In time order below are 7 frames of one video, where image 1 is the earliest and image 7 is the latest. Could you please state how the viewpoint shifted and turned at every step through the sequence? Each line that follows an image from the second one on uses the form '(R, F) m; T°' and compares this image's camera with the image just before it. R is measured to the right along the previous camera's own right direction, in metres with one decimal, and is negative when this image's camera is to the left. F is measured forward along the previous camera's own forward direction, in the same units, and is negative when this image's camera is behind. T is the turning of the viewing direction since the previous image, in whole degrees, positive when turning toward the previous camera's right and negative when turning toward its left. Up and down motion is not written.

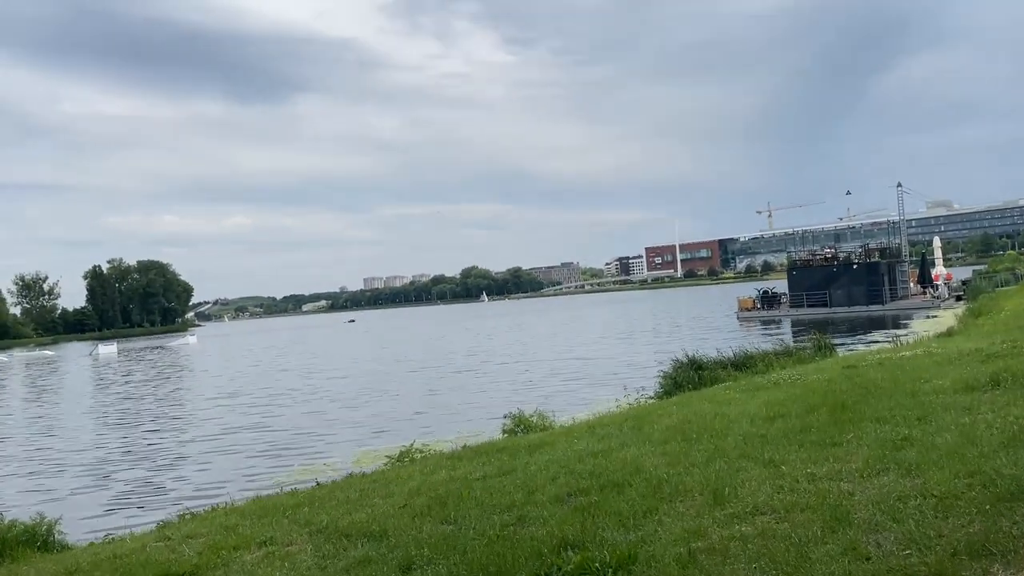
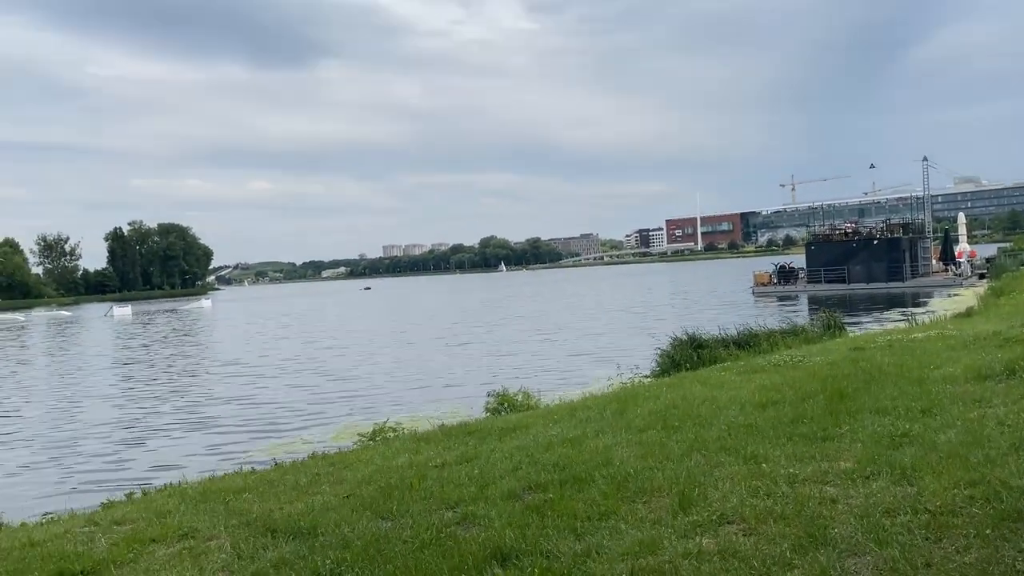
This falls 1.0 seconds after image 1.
(+0.7, +1.0) m; -1°
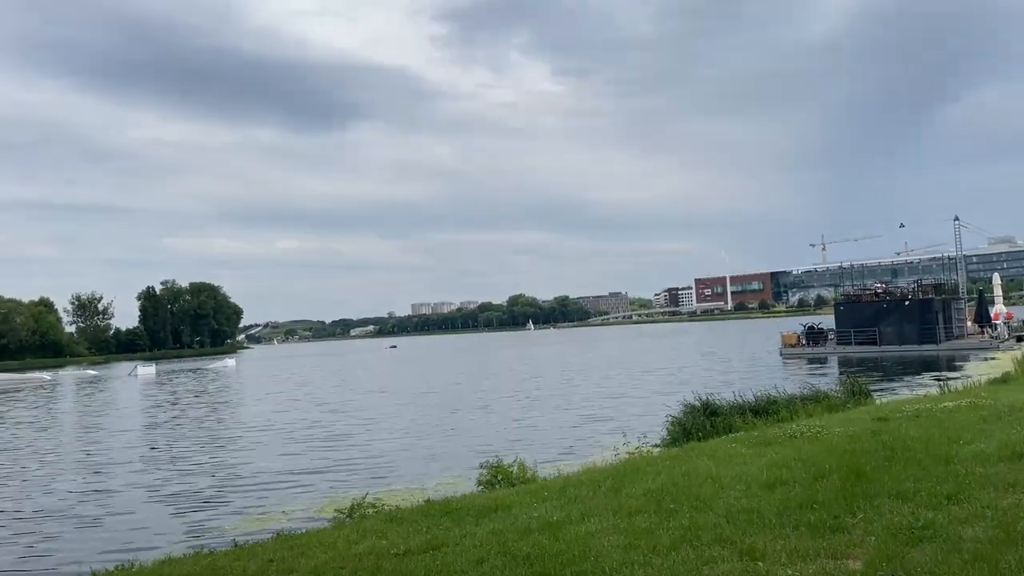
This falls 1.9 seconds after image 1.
(+0.6, +1.0) m; -2°
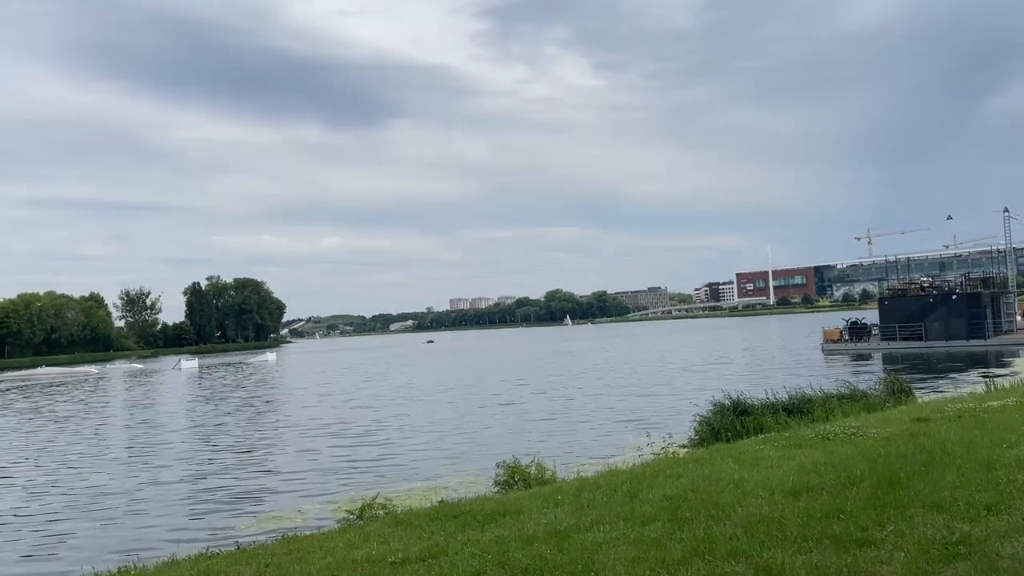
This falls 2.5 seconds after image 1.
(+0.4, +0.6) m; -3°
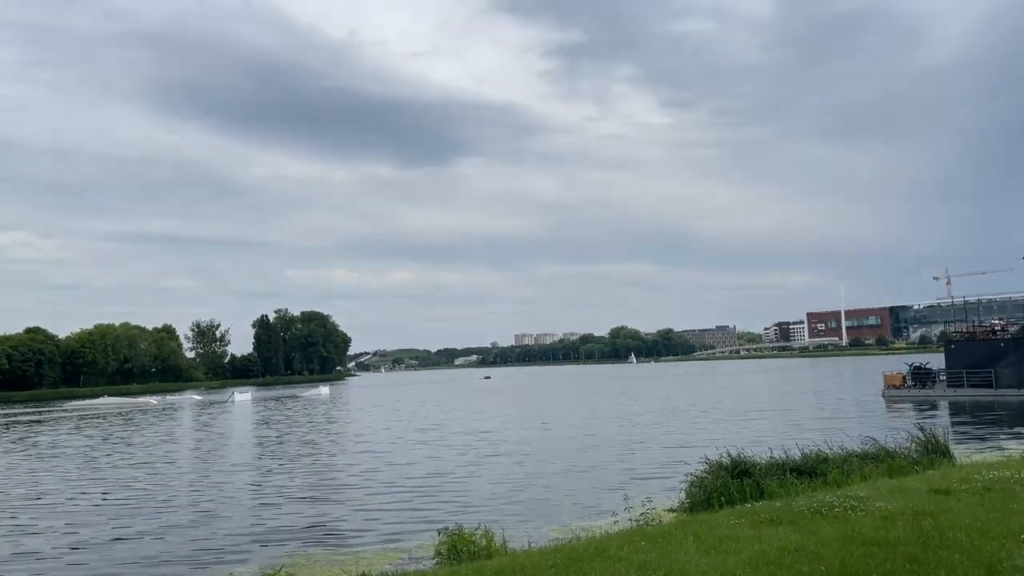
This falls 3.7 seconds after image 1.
(+1.9, +1.9) m; -4°
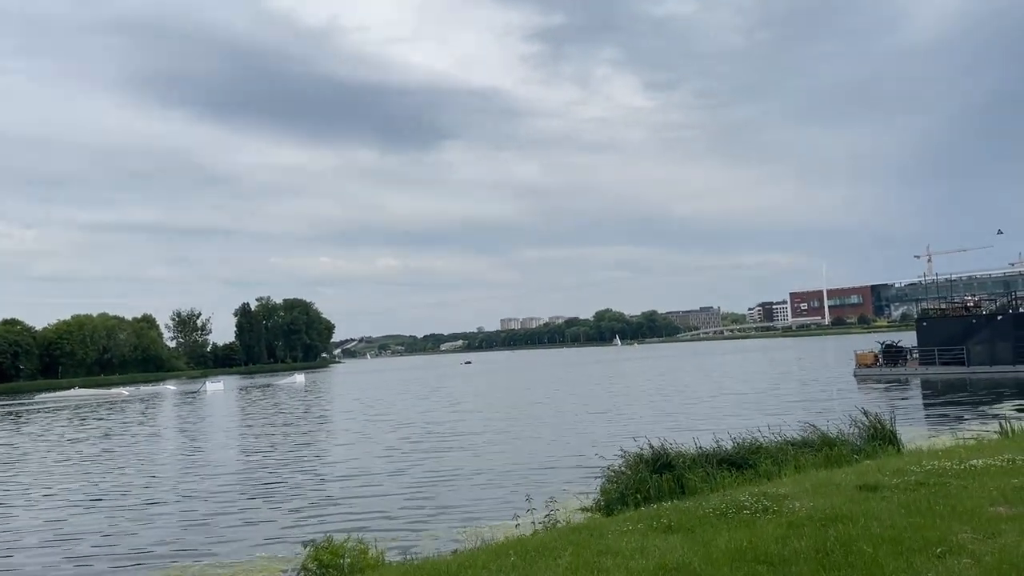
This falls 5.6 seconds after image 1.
(+1.6, +1.6) m; +1°
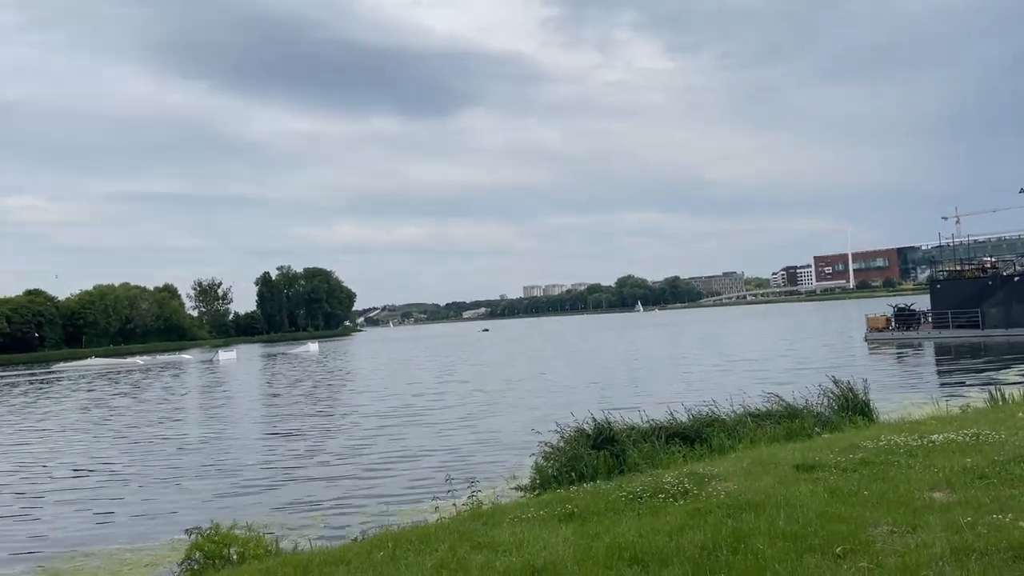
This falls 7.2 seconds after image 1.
(+1.5, +1.2) m; -1°
